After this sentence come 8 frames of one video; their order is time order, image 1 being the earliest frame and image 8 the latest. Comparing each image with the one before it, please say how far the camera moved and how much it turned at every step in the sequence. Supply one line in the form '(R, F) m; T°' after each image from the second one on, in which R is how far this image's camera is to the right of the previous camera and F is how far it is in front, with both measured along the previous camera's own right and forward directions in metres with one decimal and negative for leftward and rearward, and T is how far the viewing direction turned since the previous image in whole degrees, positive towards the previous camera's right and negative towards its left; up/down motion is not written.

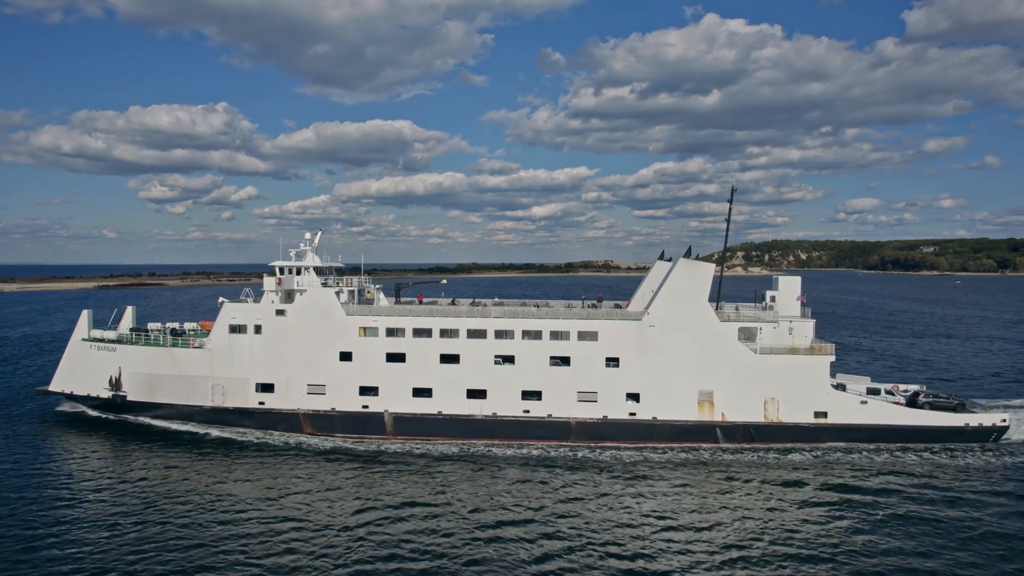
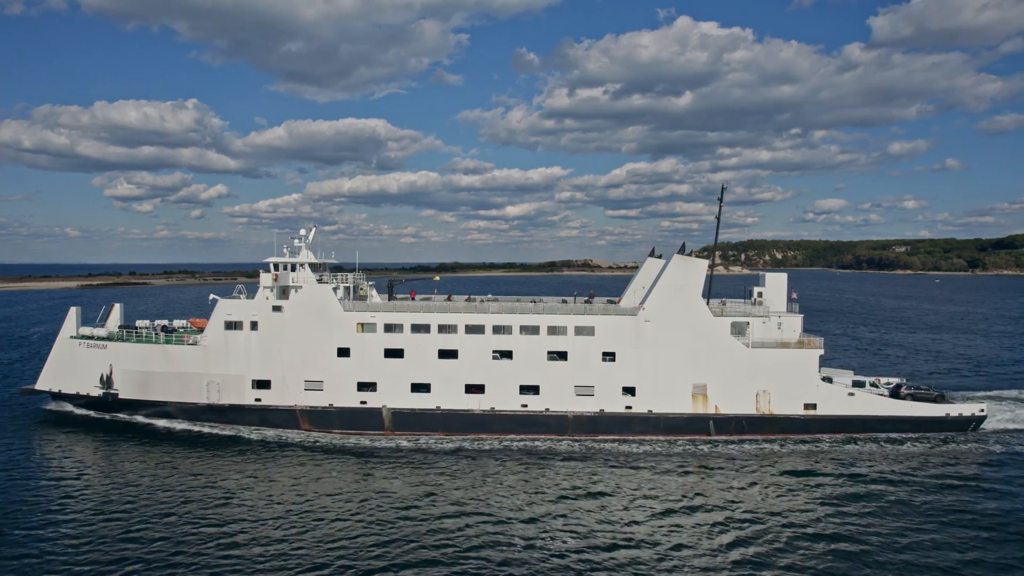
(-0.7, -0.2) m; +2°
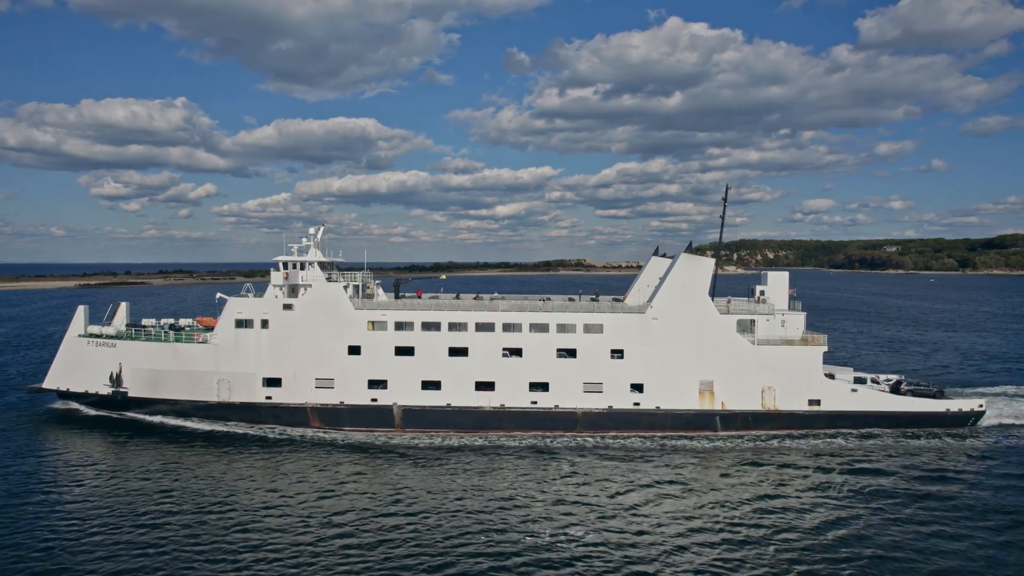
(-0.6, -0.3) m; +1°
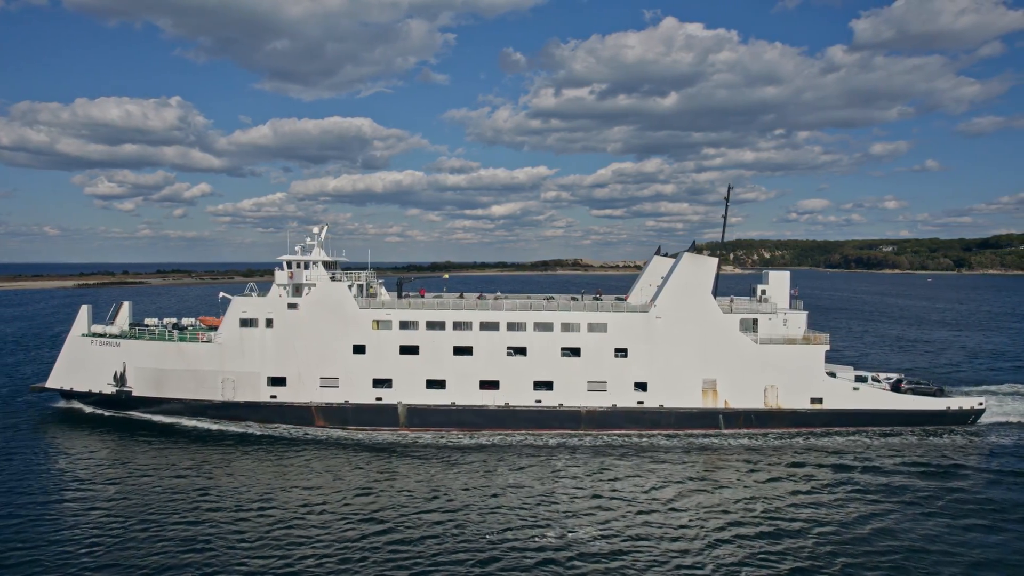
(-0.3, -0.1) m; 0°
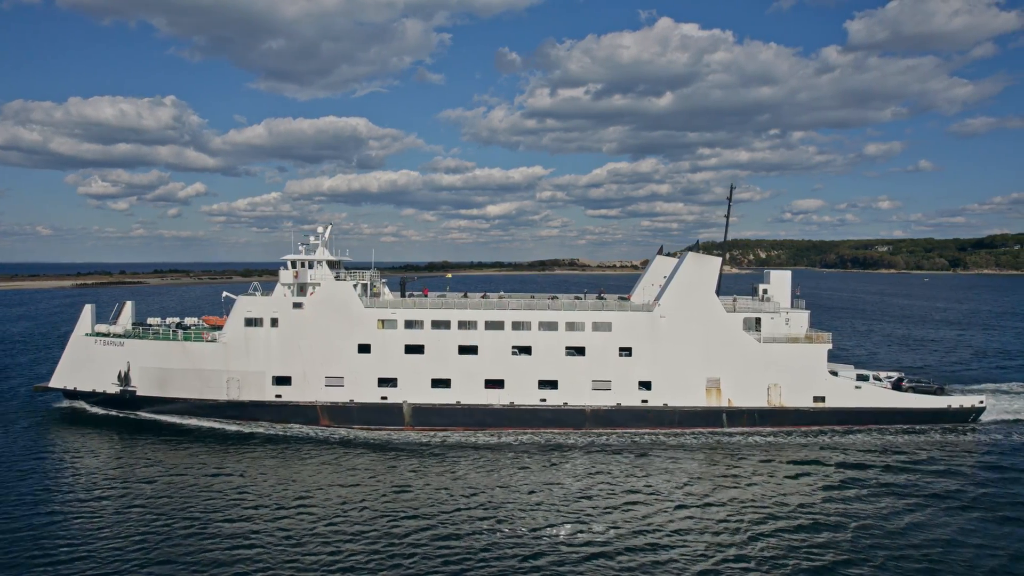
(-0.3, -0.1) m; 0°
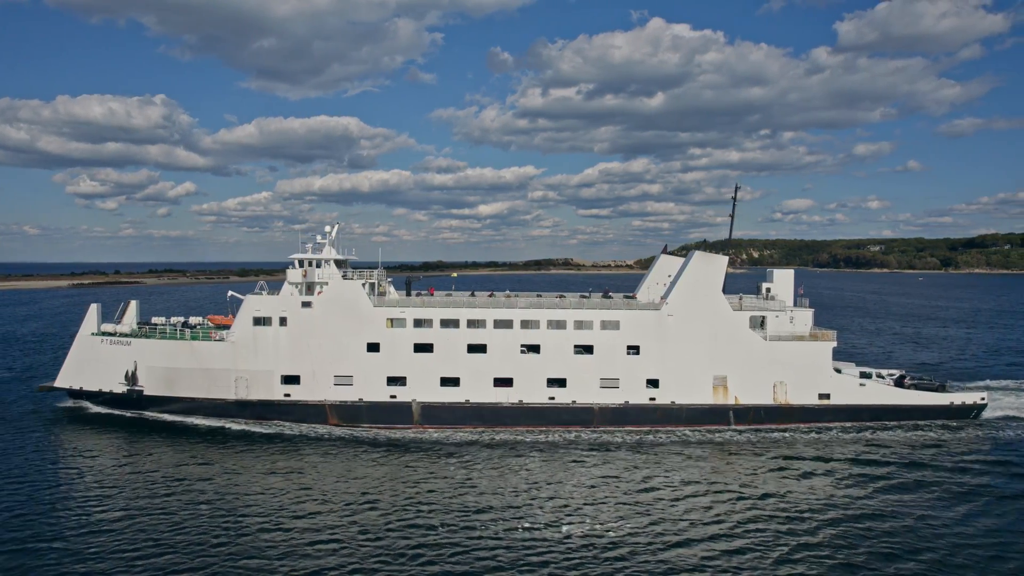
(-0.6, -0.1) m; +1°
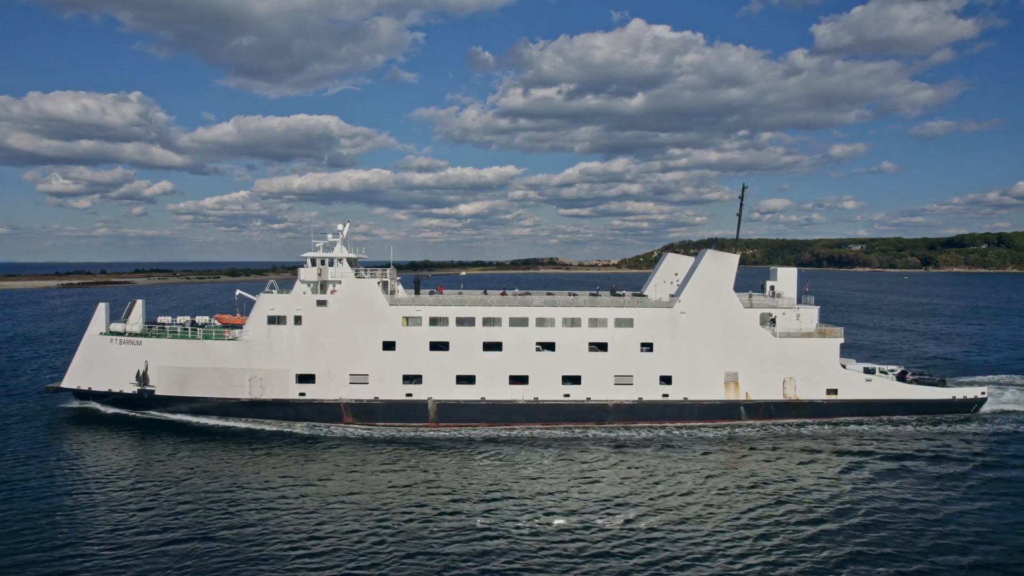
(-1.2, -0.2) m; +2°
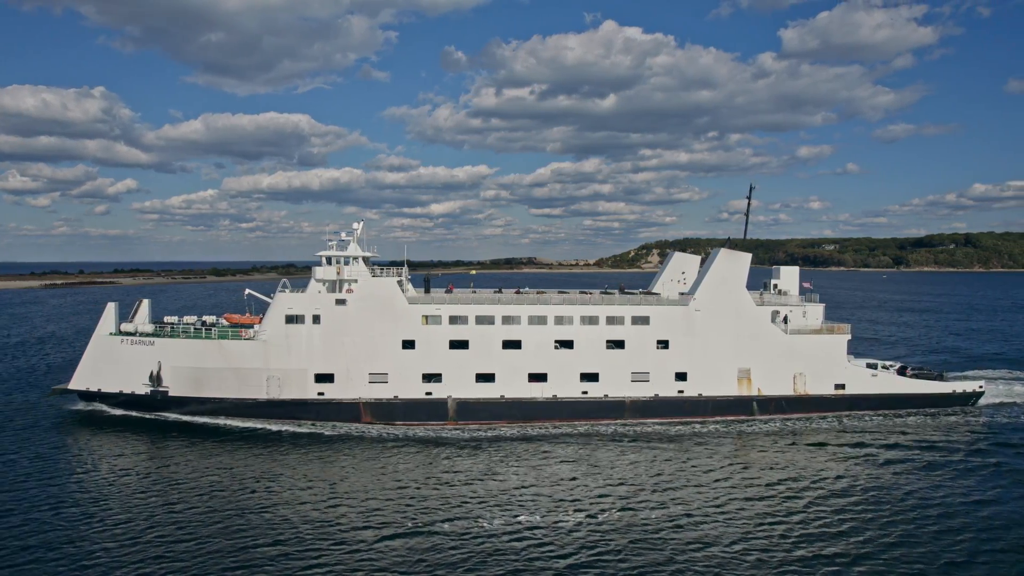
(-1.7, -0.2) m; +2°
